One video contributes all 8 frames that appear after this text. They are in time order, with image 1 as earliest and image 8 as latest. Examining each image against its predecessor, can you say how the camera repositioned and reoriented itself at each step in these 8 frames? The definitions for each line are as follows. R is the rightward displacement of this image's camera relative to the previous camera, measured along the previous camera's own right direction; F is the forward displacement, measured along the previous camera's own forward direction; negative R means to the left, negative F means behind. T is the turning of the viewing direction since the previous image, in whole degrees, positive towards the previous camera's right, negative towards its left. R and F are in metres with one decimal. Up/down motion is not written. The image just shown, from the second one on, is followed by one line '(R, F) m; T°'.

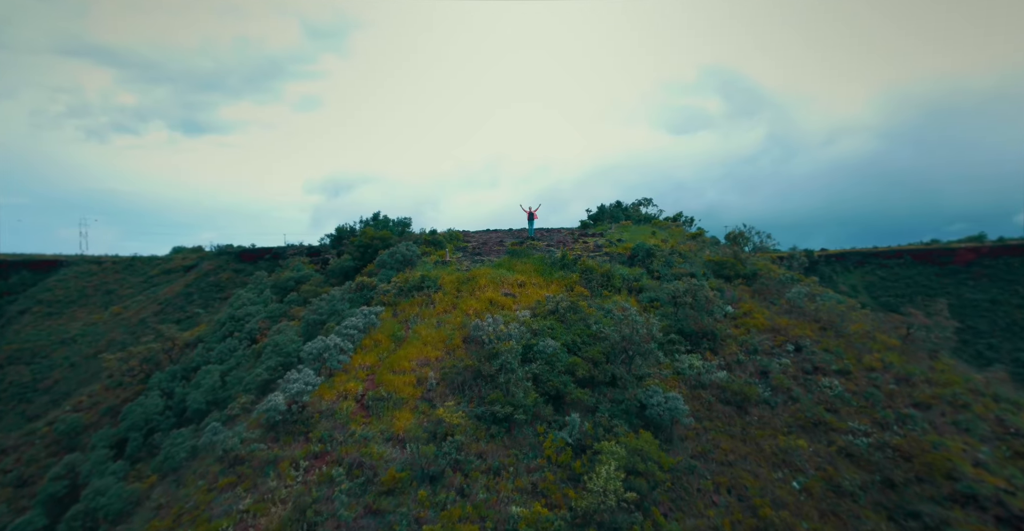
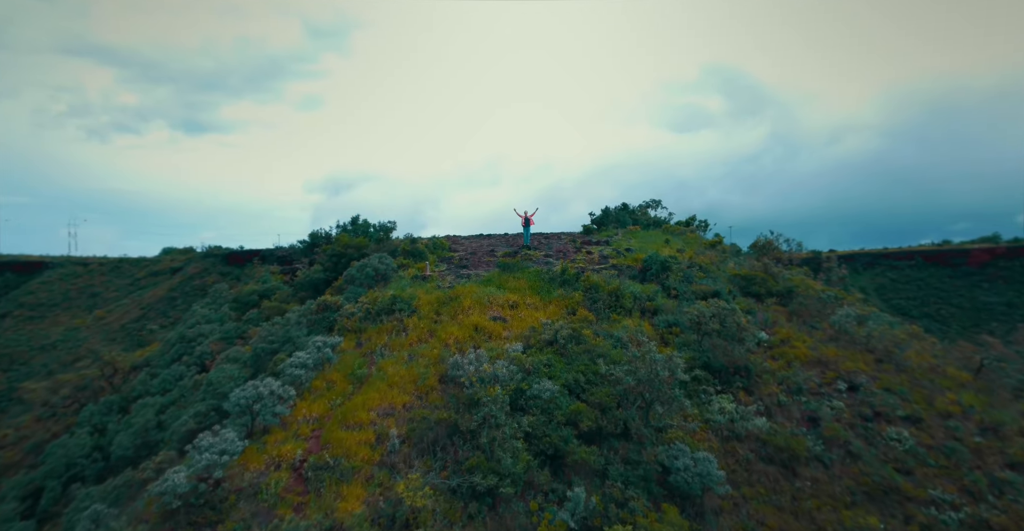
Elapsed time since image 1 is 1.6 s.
(+0.2, +1.9) m; 0°
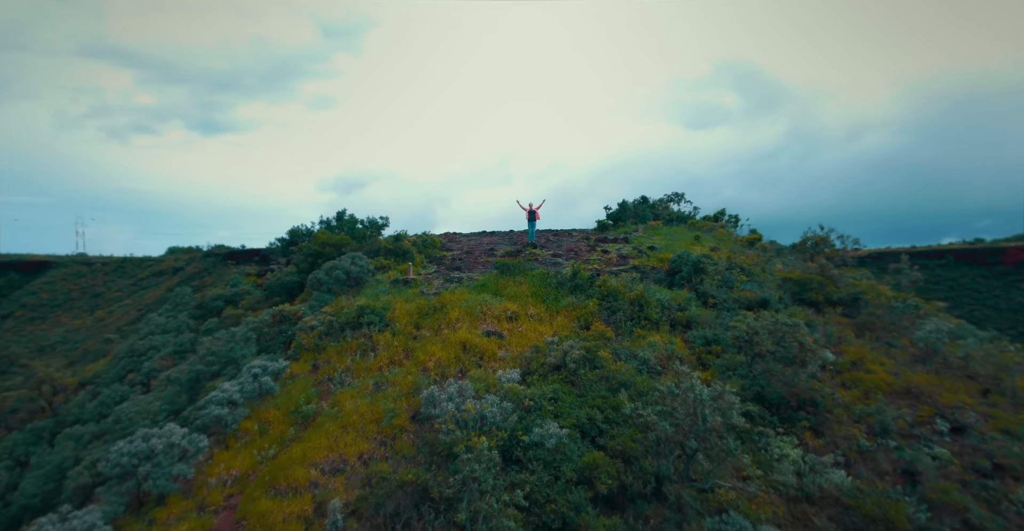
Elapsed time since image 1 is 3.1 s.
(+0.2, +1.9) m; -1°
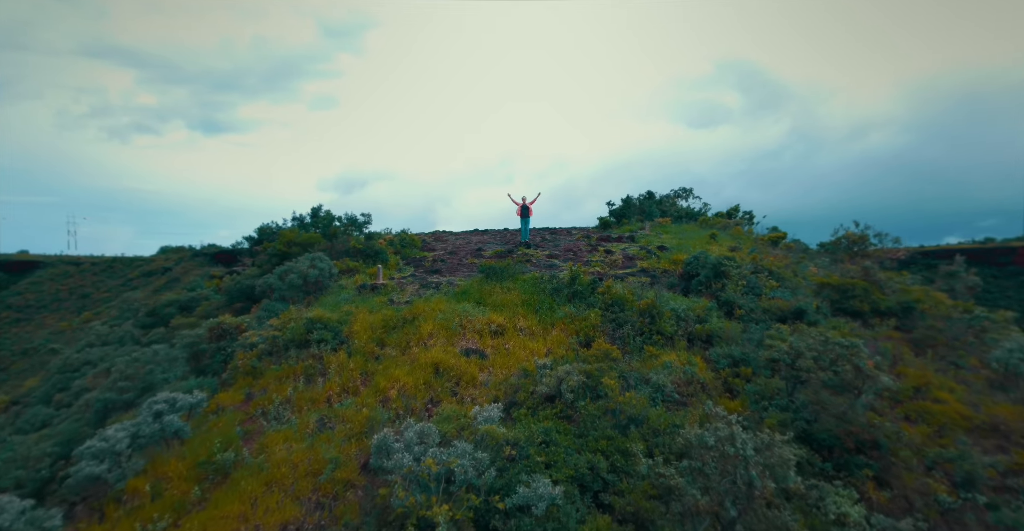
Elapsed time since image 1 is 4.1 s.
(+0.2, +1.4) m; 0°
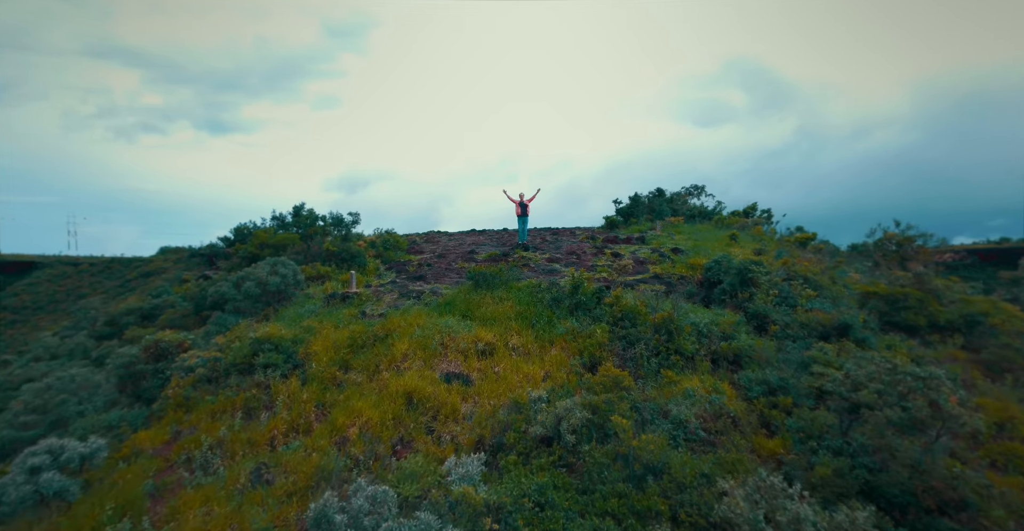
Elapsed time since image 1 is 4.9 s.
(+0.2, +1.1) m; -1°
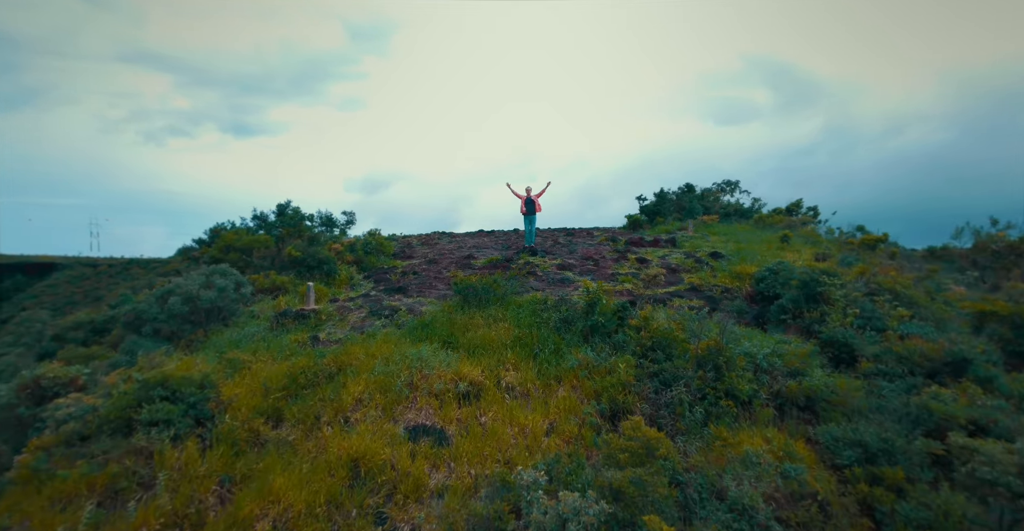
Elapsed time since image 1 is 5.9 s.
(+0.2, +1.5) m; -2°
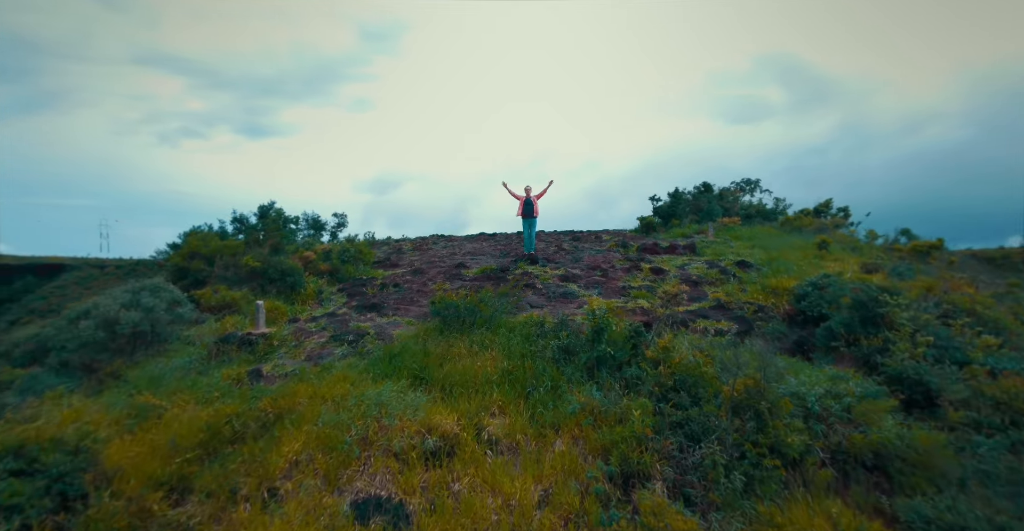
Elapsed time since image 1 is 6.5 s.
(+0.2, +1.0) m; -1°
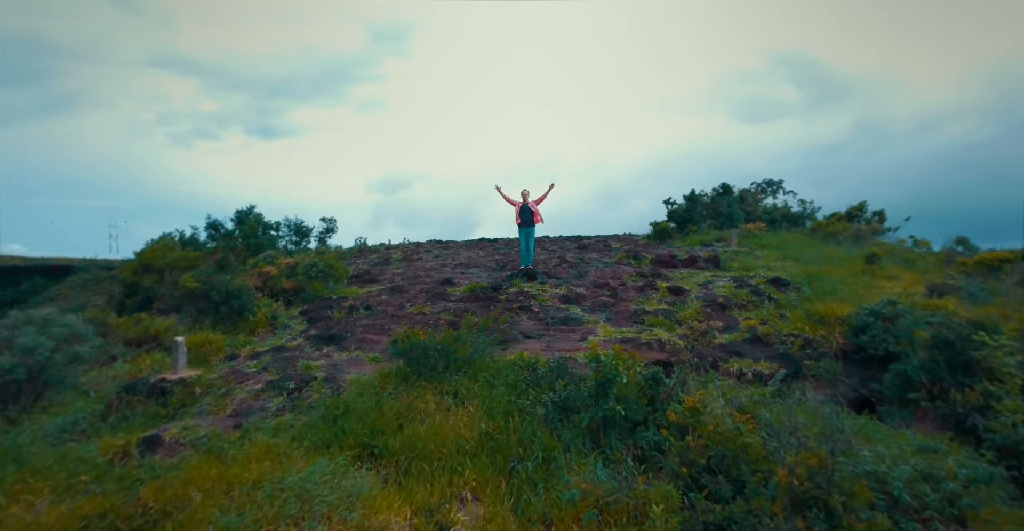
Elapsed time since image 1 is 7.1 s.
(+0.2, +1.0) m; -1°
